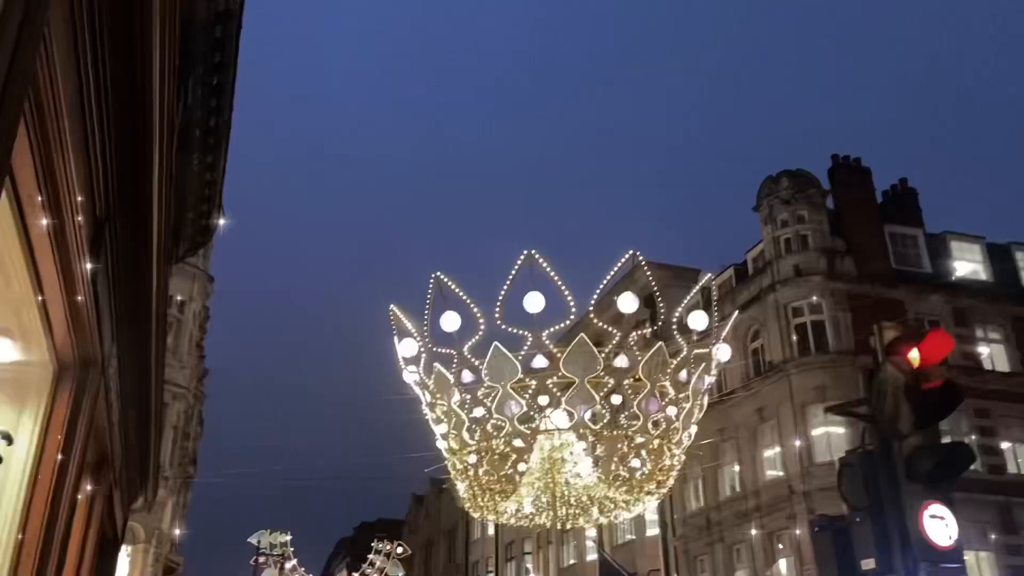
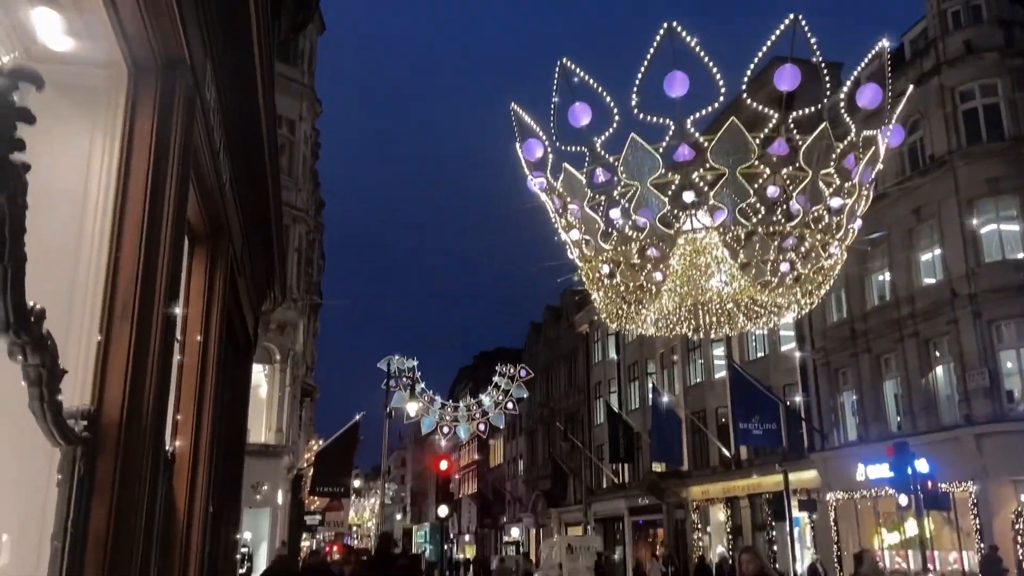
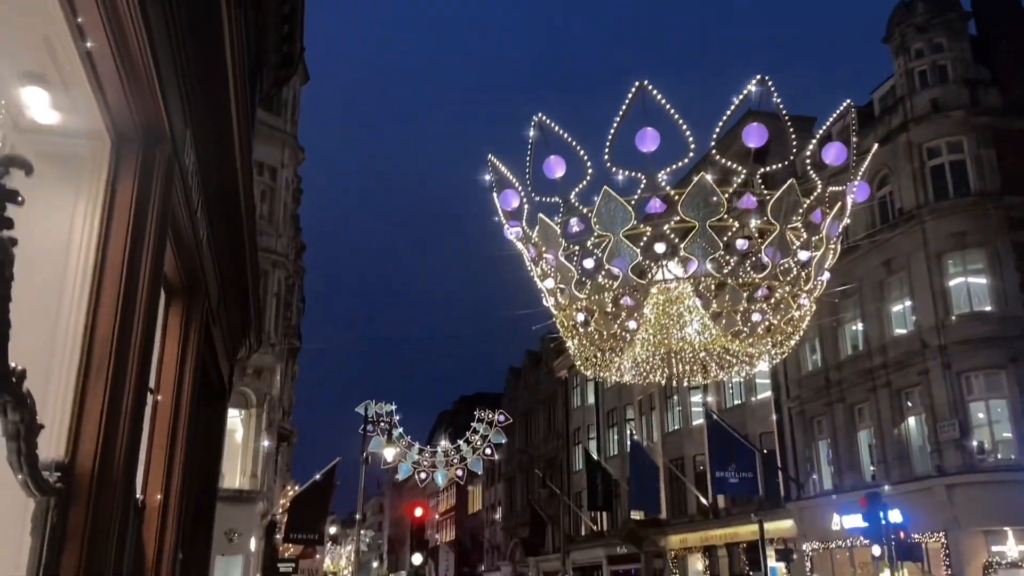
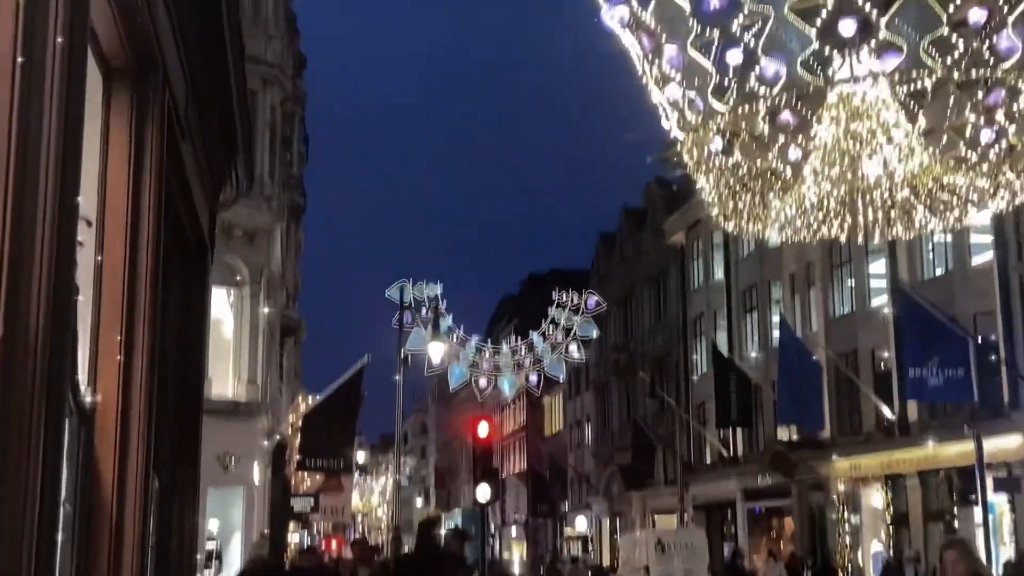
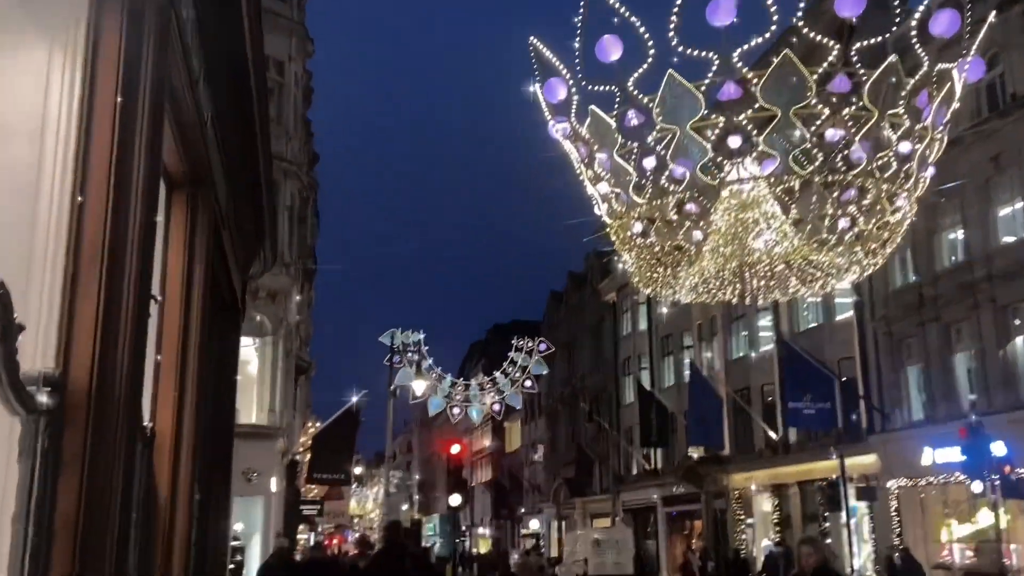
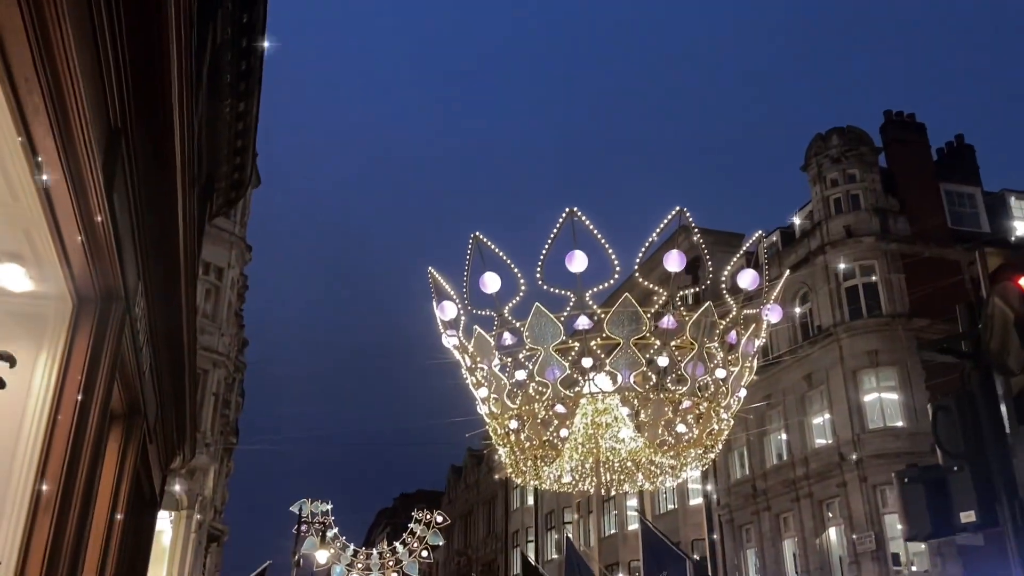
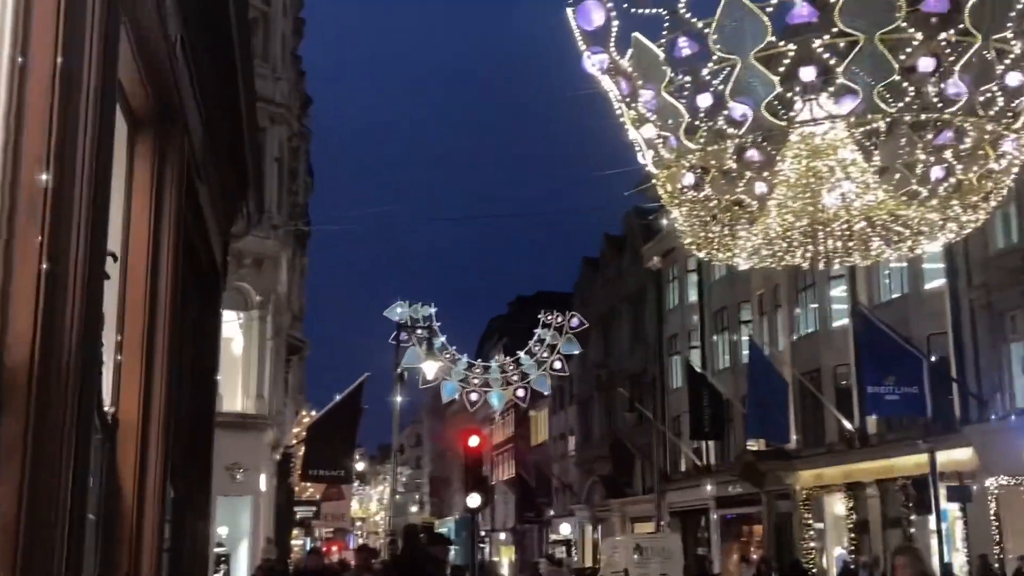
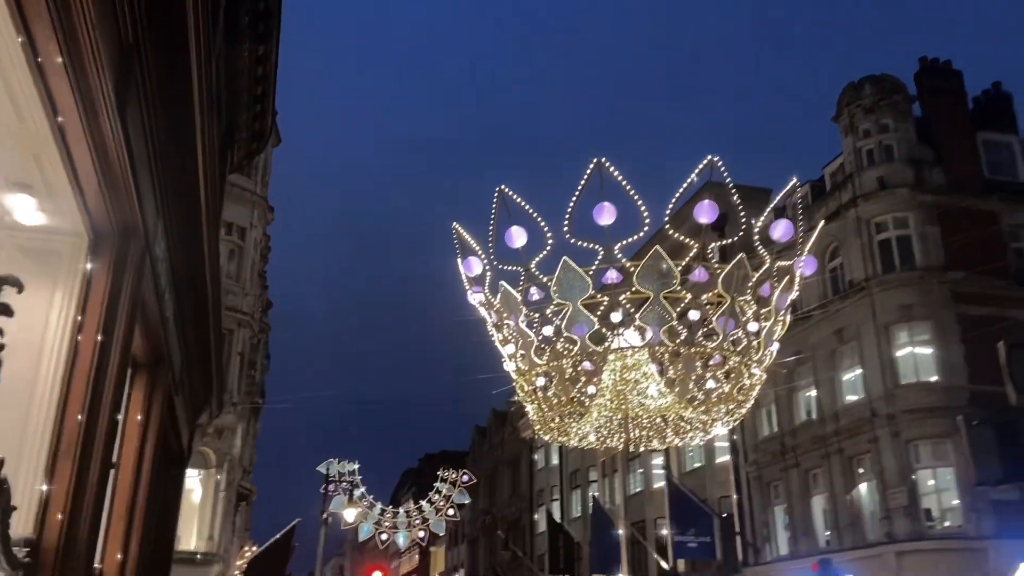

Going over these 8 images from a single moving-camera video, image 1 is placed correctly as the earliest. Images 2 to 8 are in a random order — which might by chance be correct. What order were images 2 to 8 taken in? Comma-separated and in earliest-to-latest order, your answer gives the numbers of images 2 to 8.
6, 8, 3, 2, 5, 7, 4
